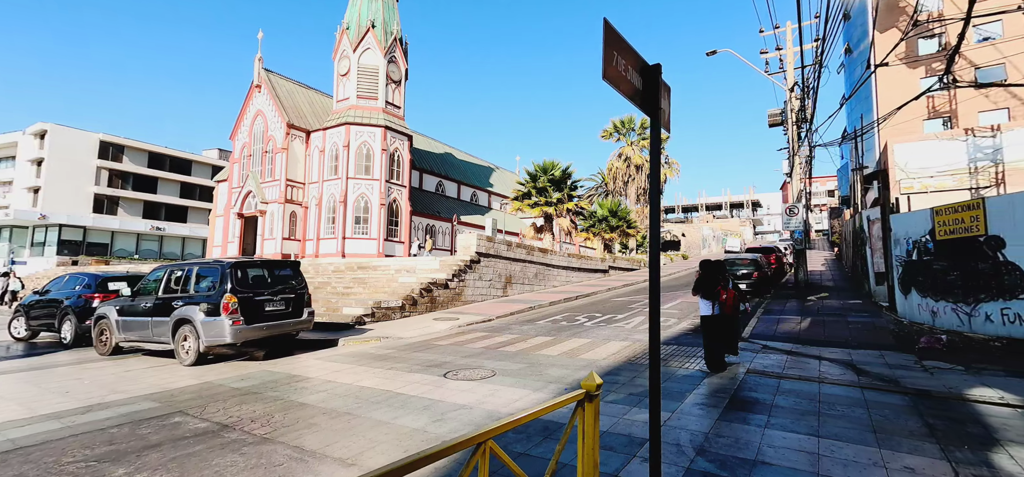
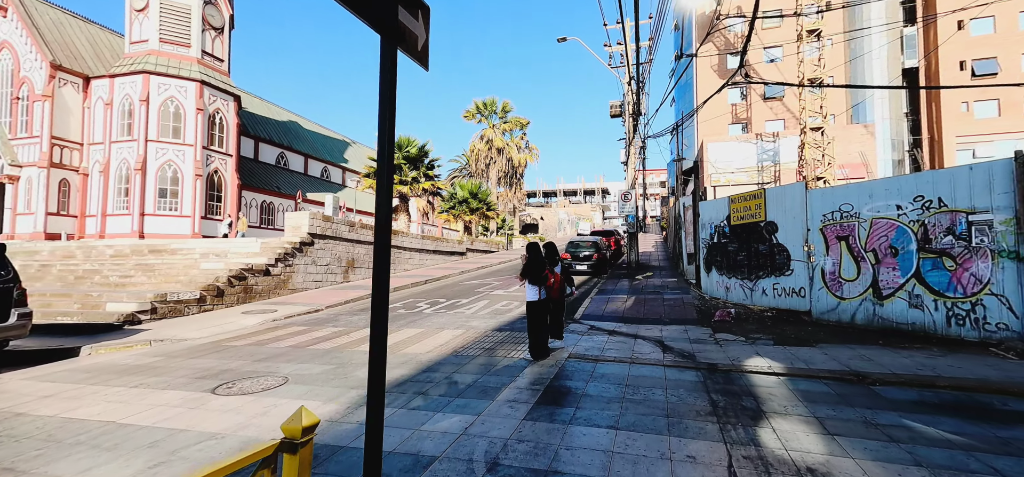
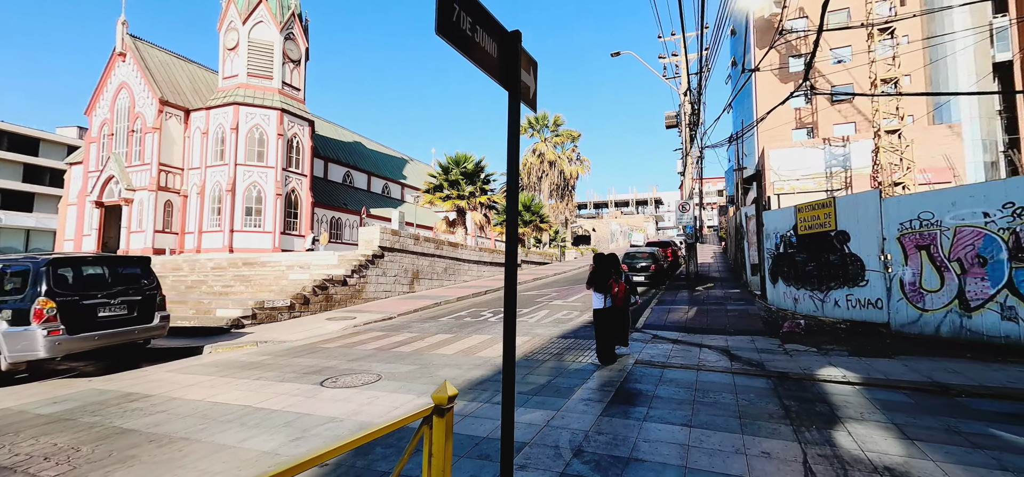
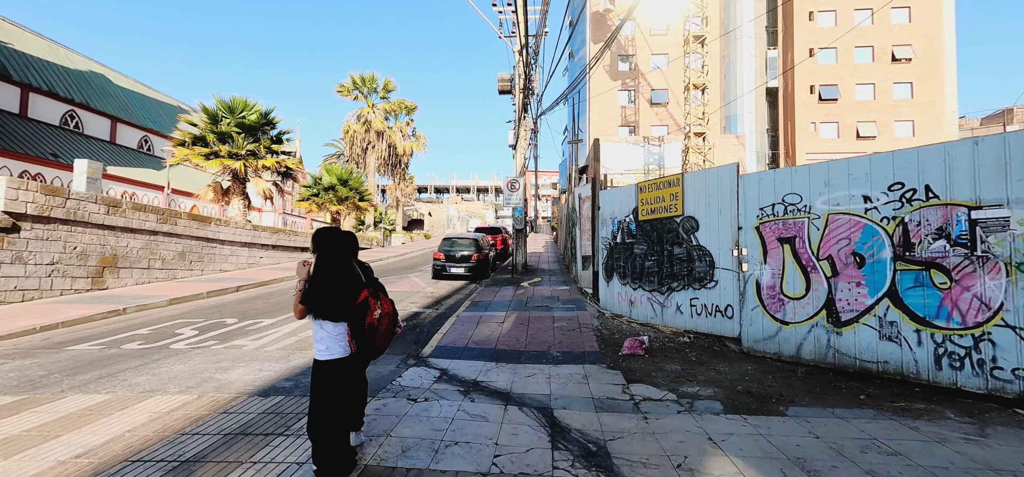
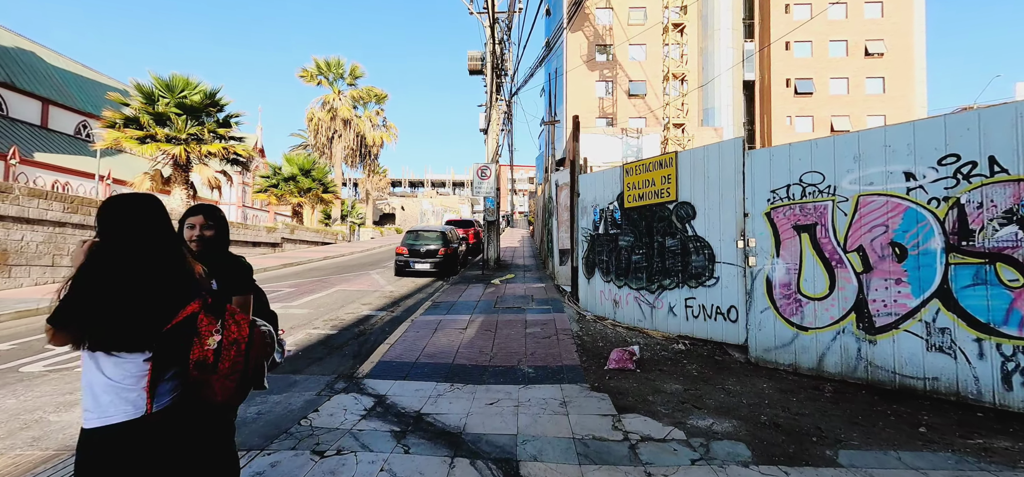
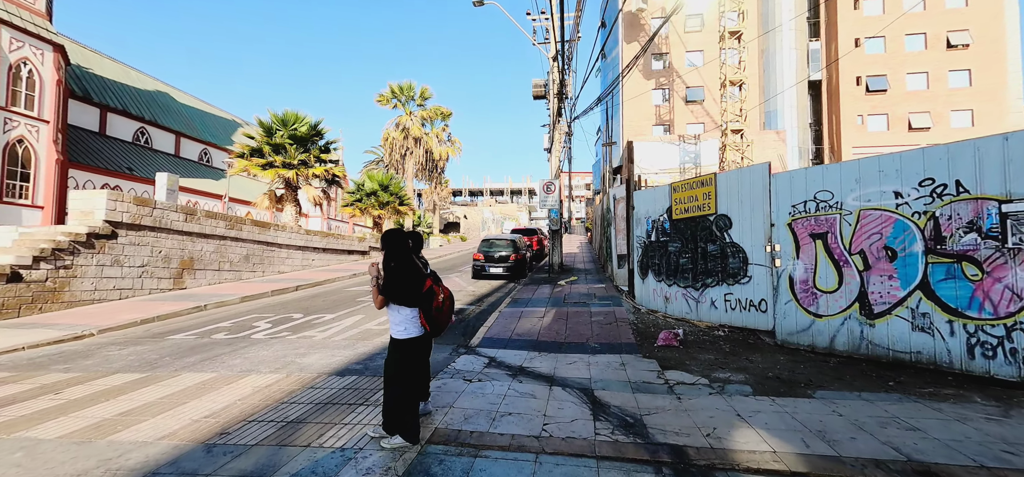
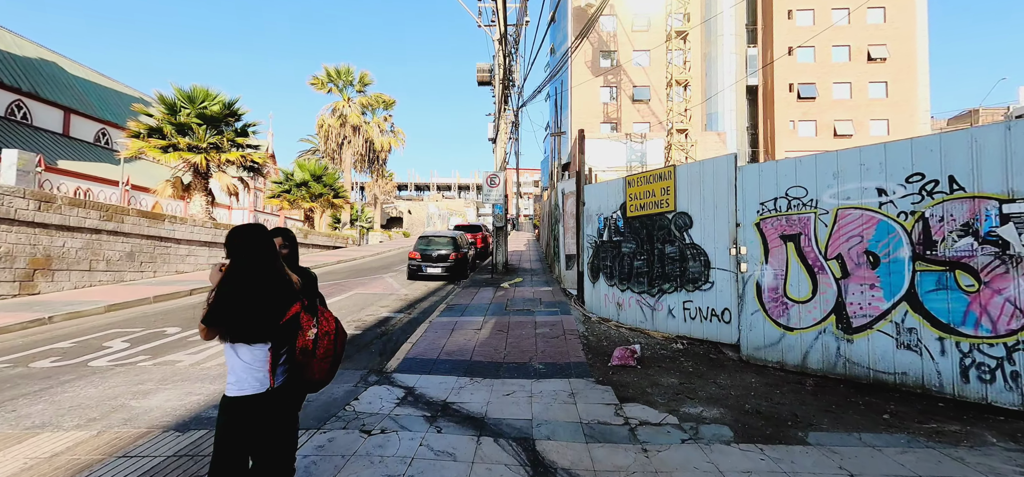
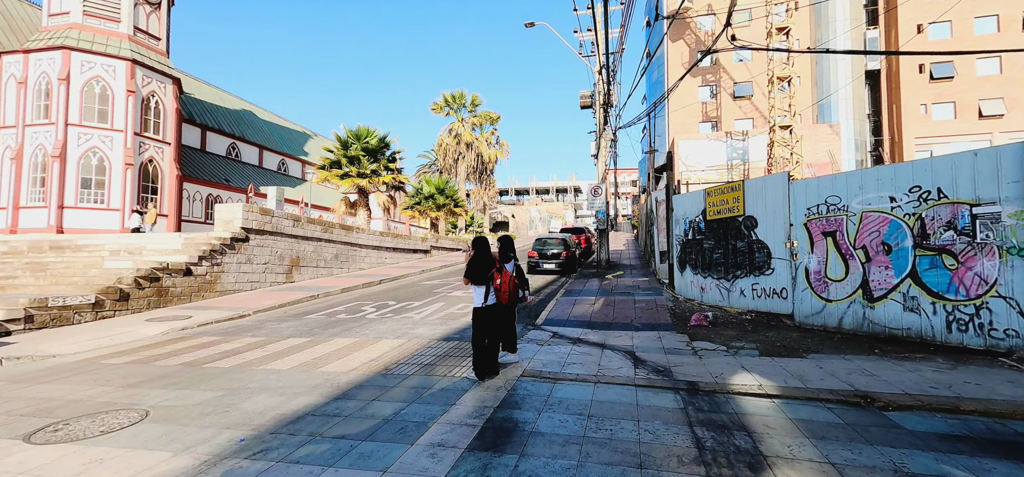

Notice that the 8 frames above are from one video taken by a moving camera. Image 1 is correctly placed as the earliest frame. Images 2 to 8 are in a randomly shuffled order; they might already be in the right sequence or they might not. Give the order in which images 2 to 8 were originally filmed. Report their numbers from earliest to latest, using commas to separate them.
3, 2, 8, 6, 4, 7, 5
